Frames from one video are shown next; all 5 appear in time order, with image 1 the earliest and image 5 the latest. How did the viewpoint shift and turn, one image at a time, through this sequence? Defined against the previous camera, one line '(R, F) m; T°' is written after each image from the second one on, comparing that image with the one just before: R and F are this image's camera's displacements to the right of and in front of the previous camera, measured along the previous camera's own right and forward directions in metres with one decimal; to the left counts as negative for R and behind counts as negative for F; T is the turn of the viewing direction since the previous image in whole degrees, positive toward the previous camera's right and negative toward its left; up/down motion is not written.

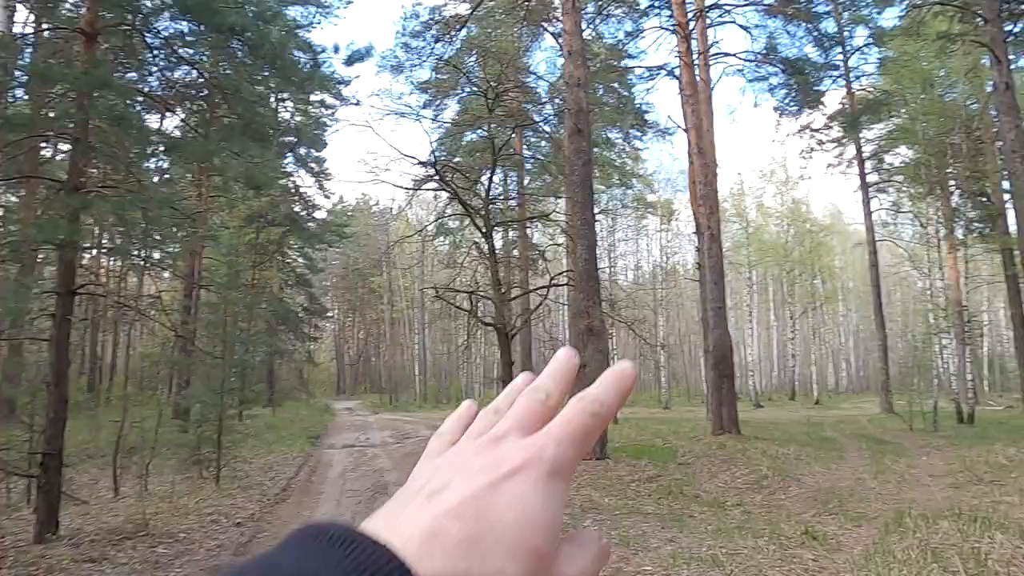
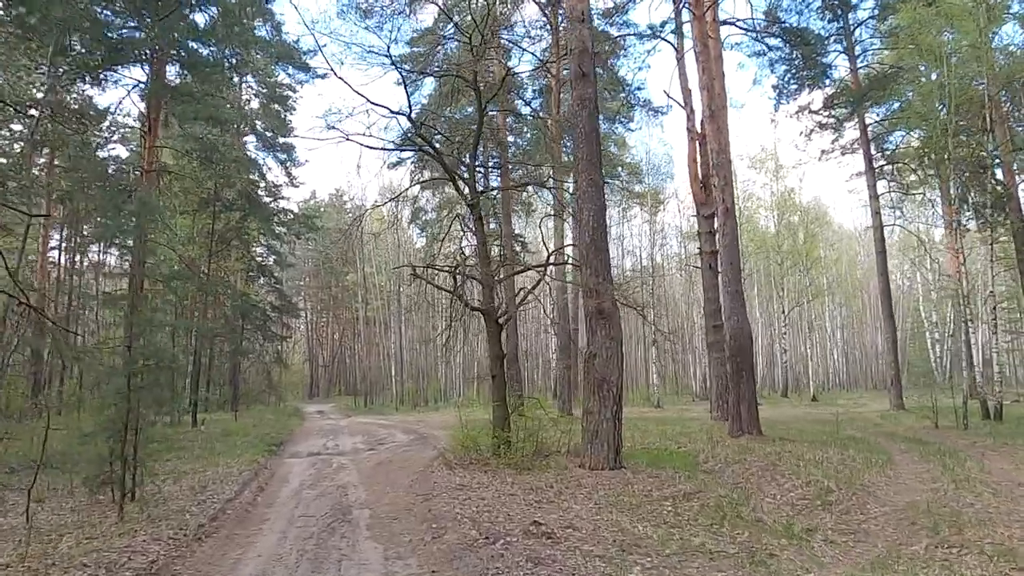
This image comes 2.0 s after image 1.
(-0.2, +1.8) m; +2°
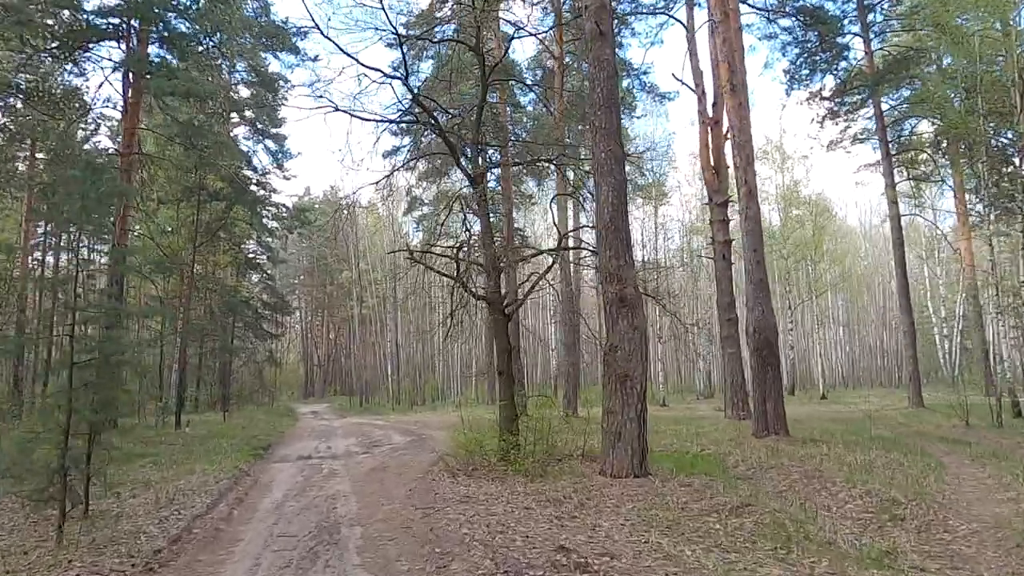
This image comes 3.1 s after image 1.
(-0.2, +0.9) m; 0°
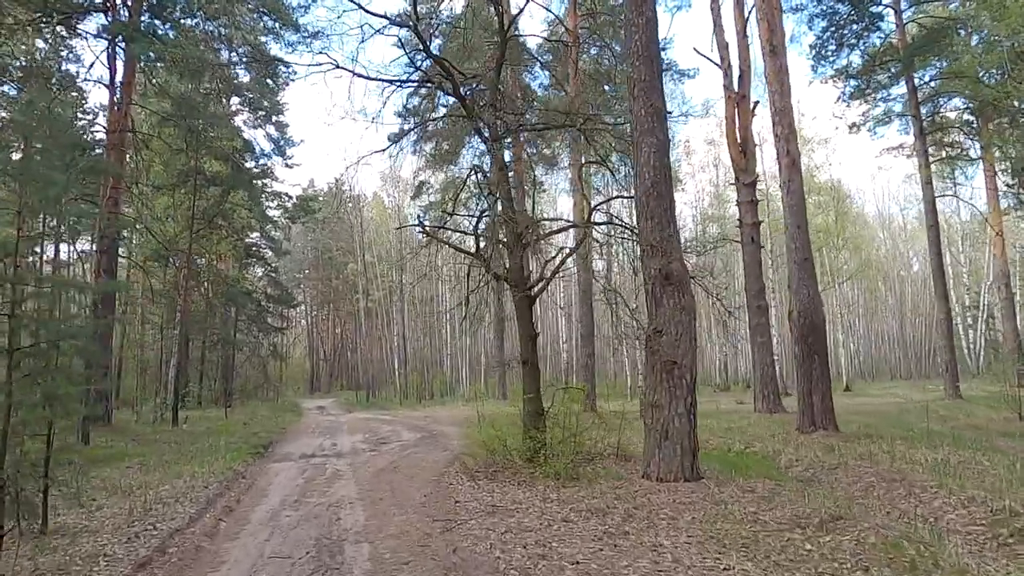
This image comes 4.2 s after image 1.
(-0.2, +0.9) m; 0°
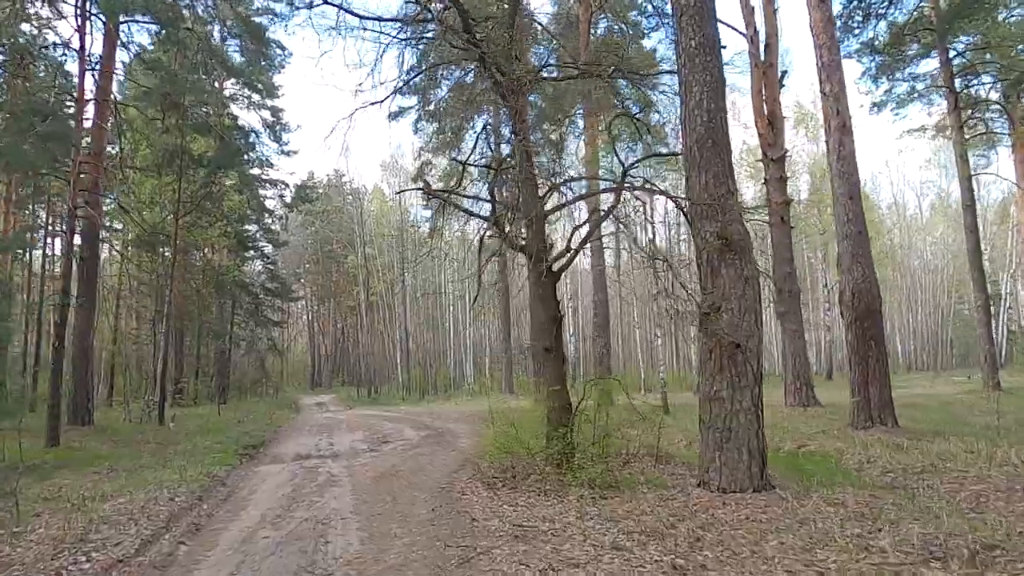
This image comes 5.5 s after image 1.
(-0.2, +1.1) m; 0°
